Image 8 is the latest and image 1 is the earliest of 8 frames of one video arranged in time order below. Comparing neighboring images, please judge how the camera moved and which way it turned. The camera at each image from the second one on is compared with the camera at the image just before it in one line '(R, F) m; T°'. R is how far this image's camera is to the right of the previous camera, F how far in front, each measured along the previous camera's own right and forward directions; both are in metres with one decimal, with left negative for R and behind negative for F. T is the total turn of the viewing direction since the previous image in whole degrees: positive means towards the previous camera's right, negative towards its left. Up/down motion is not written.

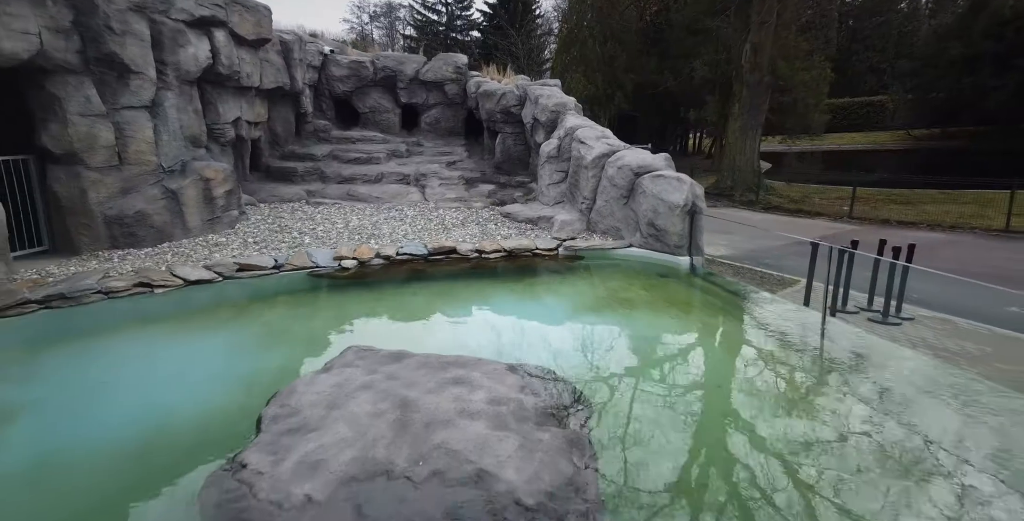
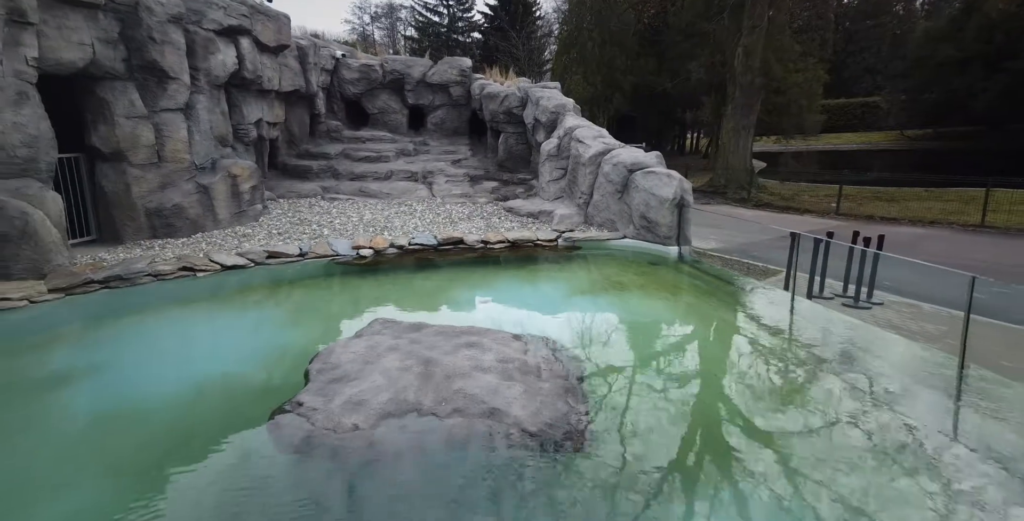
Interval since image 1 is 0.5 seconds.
(0.0, -0.6) m; 0°
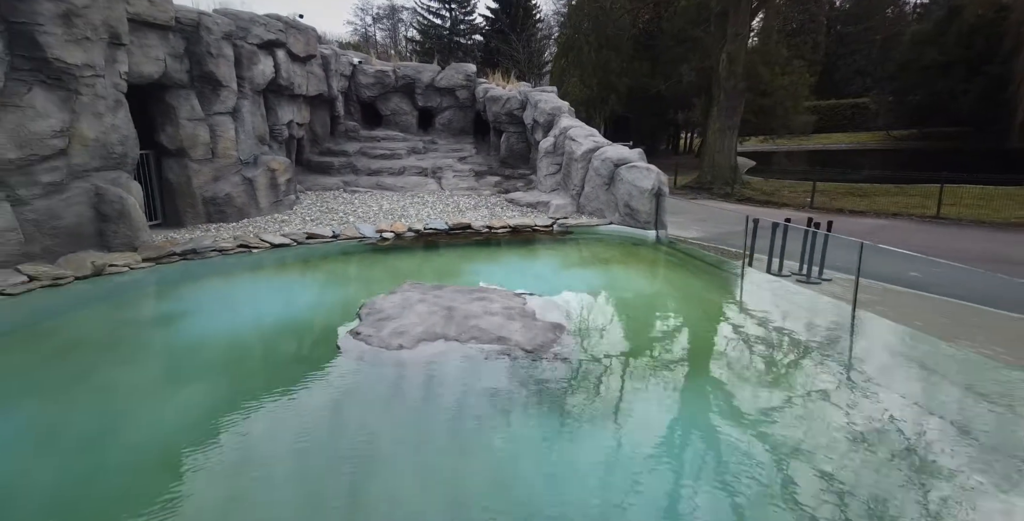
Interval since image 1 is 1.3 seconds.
(0.0, -1.1) m; 0°
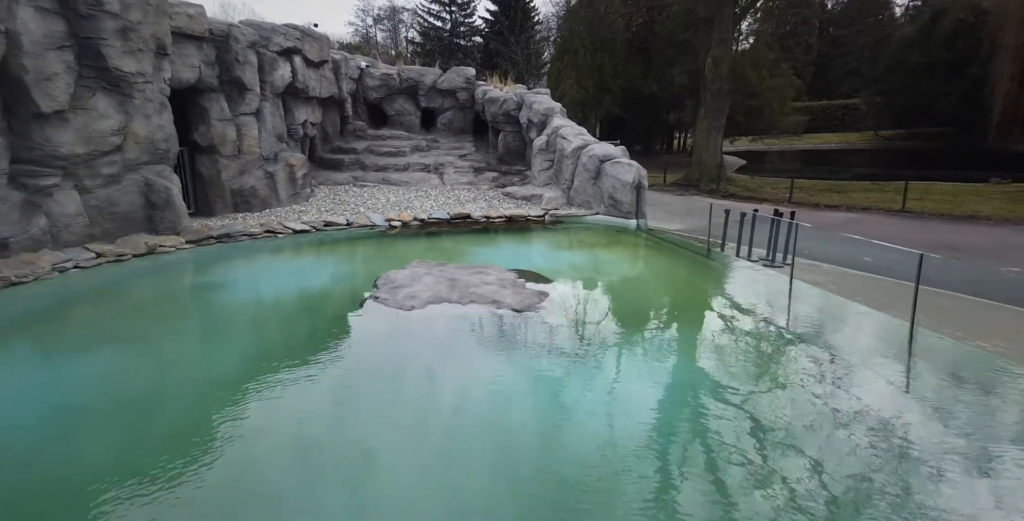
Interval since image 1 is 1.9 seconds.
(+0.1, -0.9) m; 0°
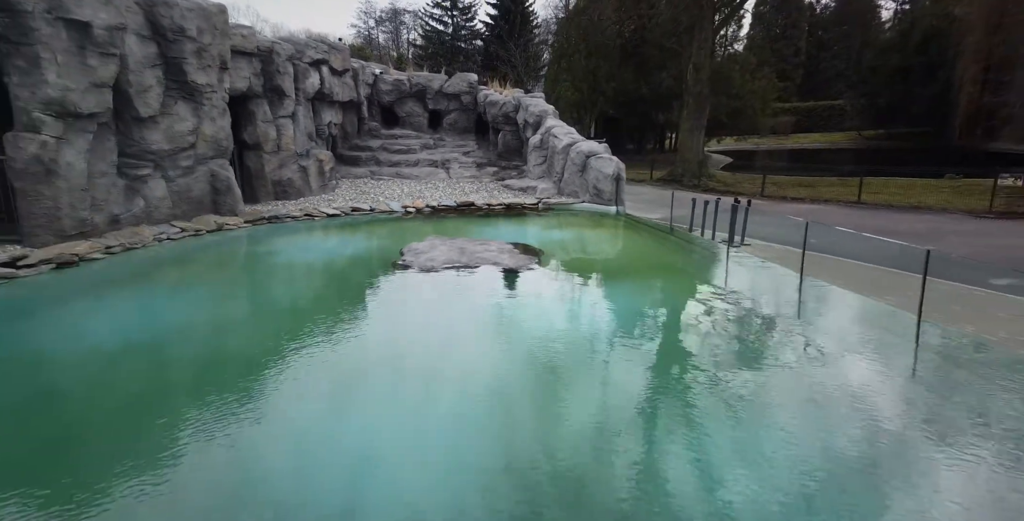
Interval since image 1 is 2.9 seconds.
(0.0, -1.5) m; 0°
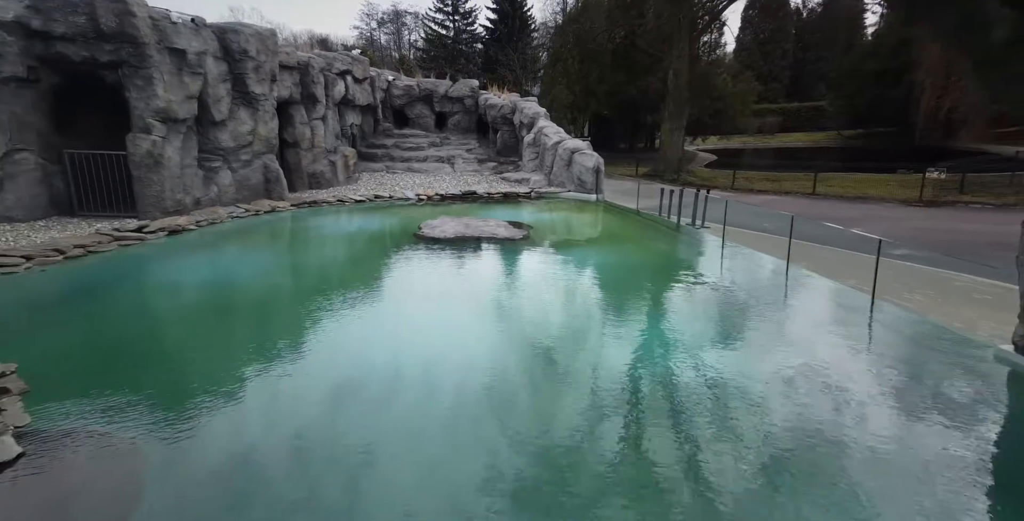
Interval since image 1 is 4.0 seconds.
(+0.1, -1.9) m; 0°
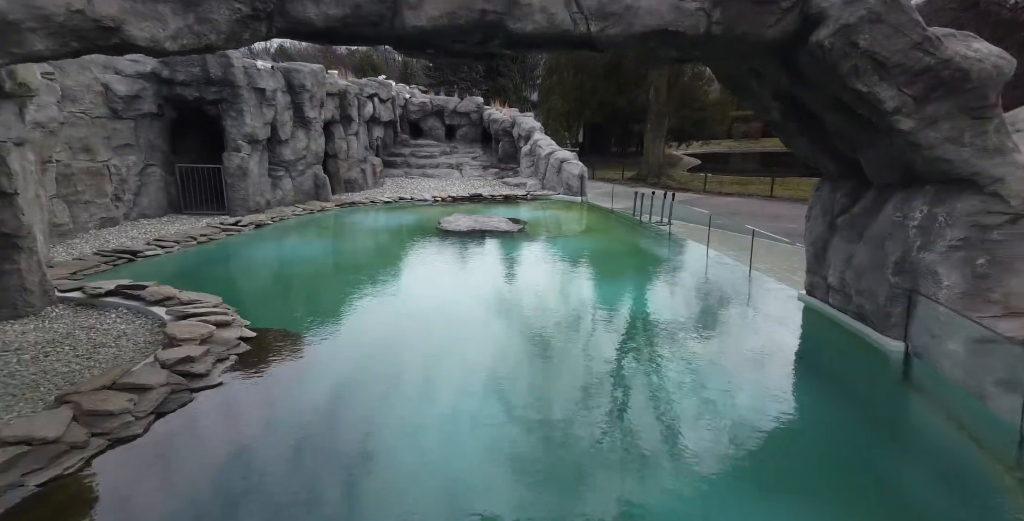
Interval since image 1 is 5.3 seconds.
(0.0, -2.6) m; 0°
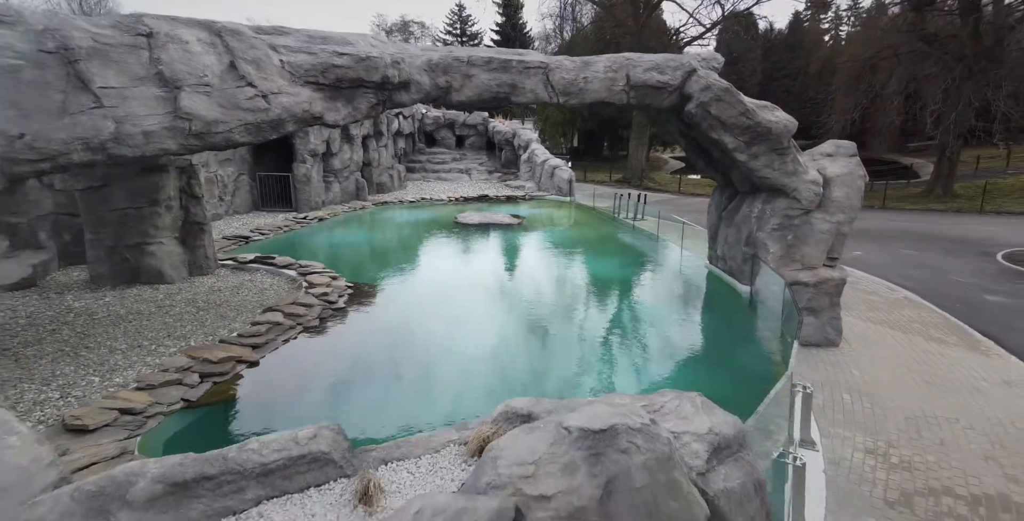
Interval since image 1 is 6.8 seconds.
(0.0, -3.1) m; 0°
